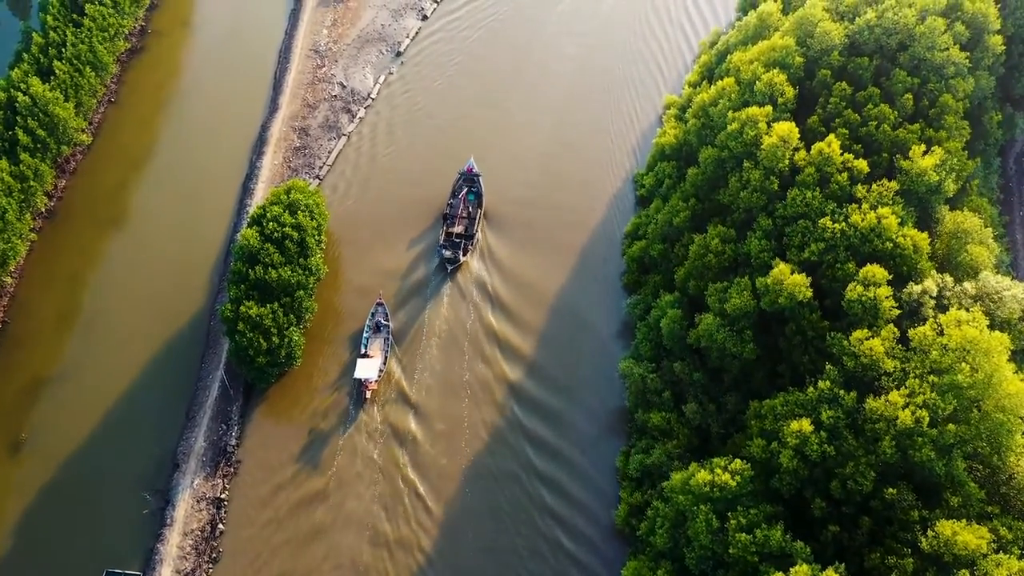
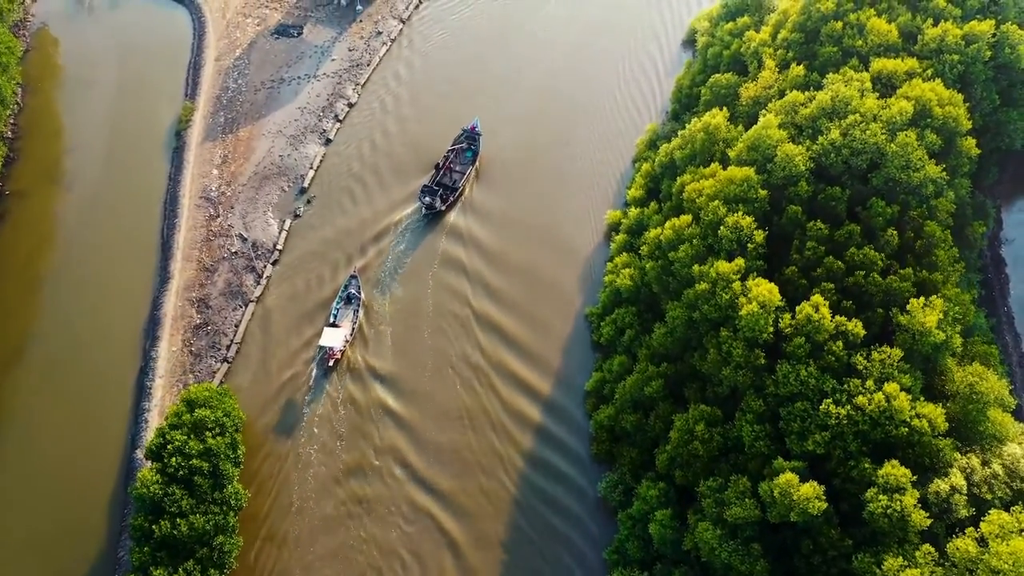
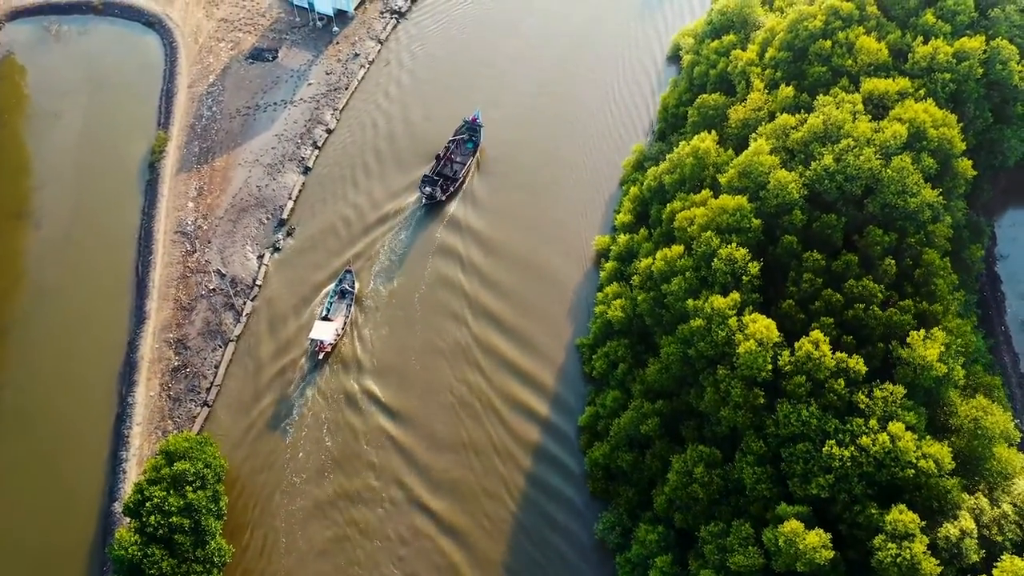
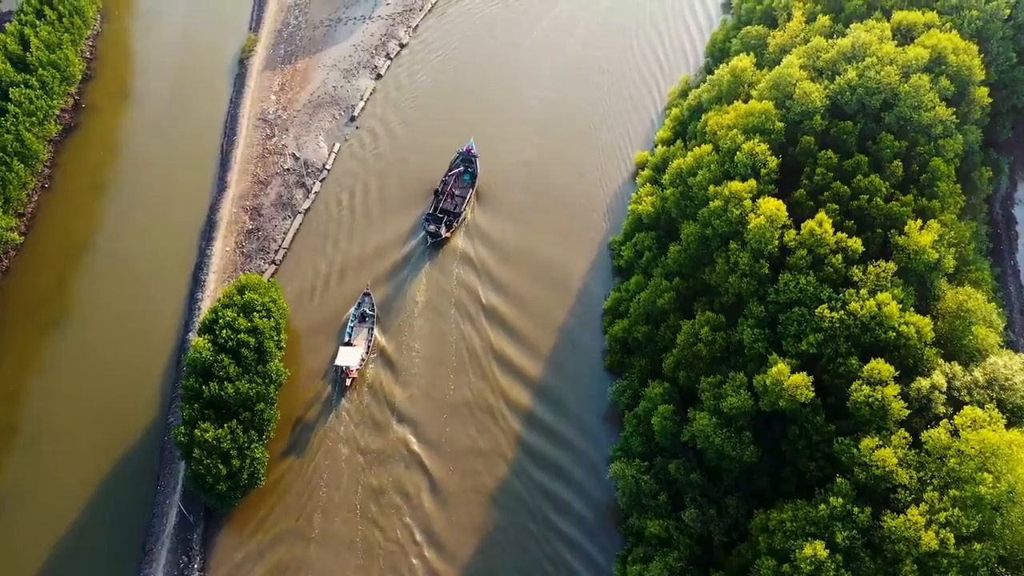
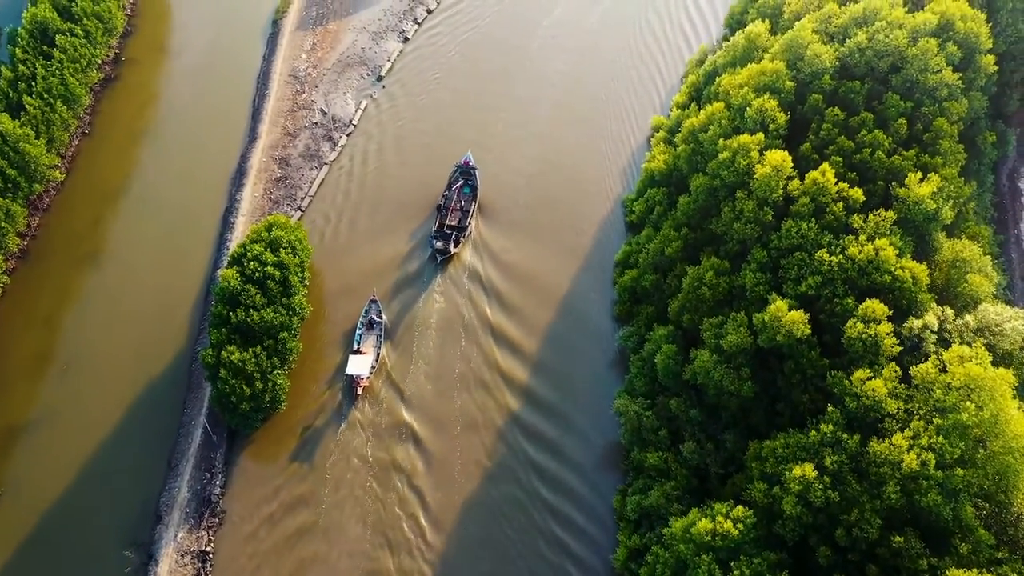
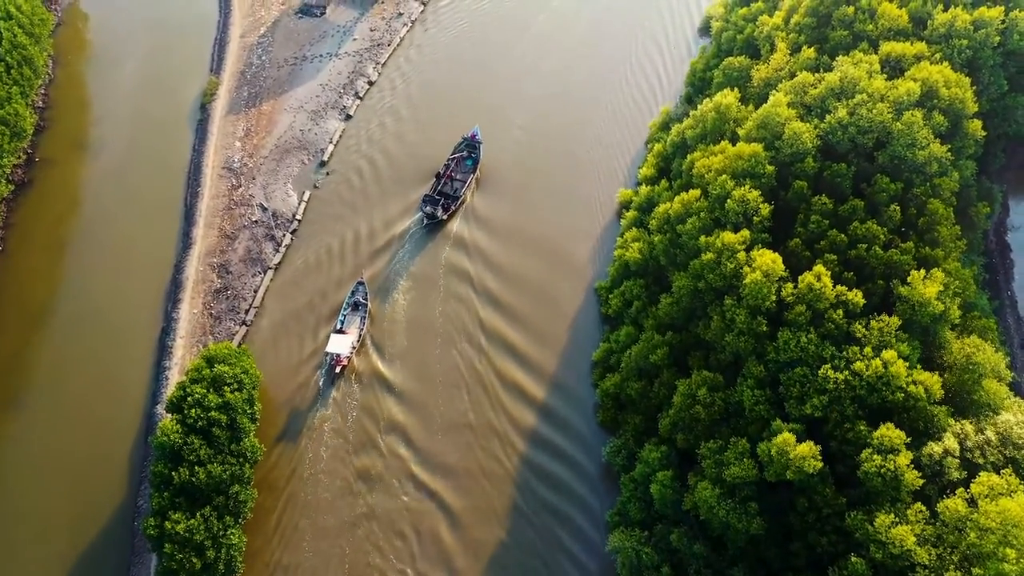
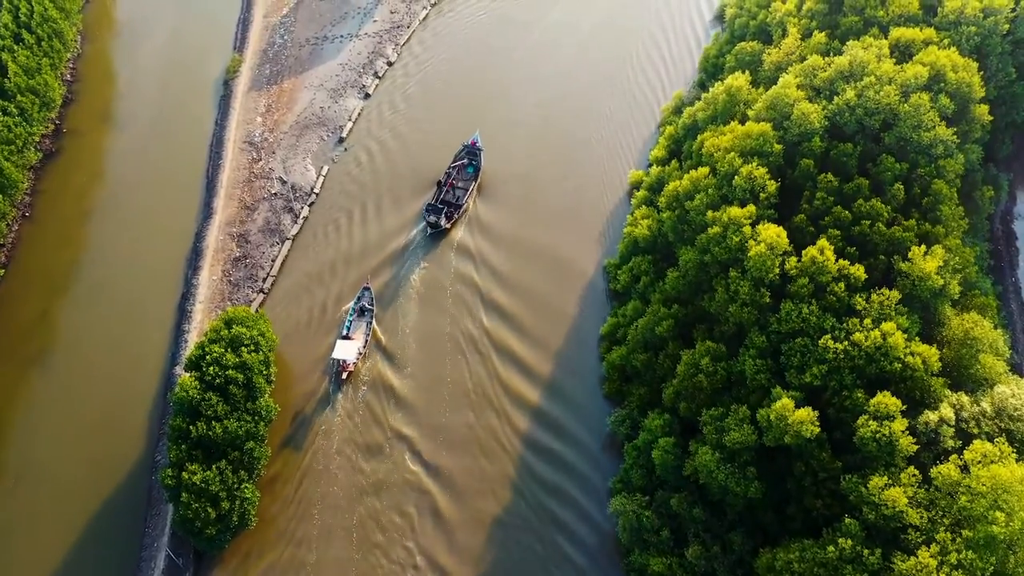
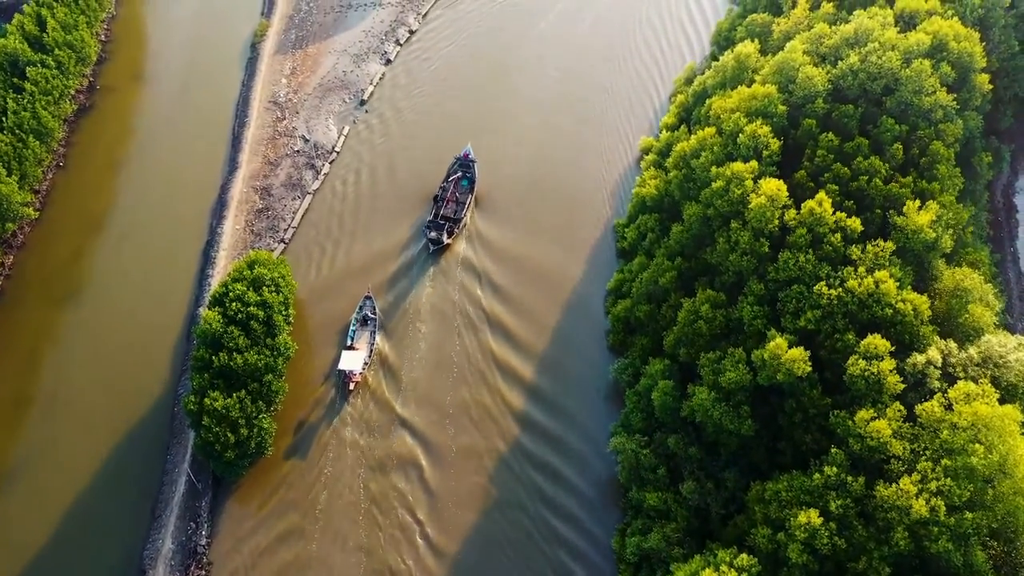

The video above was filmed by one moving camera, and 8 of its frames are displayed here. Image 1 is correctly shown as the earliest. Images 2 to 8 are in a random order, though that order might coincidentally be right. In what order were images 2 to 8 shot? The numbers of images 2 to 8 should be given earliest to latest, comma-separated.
5, 8, 4, 7, 6, 2, 3
